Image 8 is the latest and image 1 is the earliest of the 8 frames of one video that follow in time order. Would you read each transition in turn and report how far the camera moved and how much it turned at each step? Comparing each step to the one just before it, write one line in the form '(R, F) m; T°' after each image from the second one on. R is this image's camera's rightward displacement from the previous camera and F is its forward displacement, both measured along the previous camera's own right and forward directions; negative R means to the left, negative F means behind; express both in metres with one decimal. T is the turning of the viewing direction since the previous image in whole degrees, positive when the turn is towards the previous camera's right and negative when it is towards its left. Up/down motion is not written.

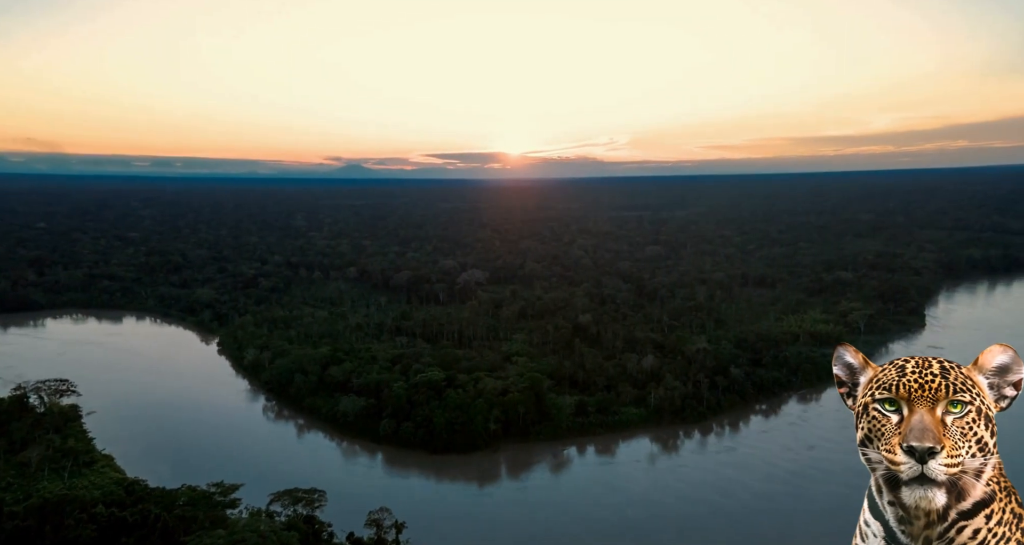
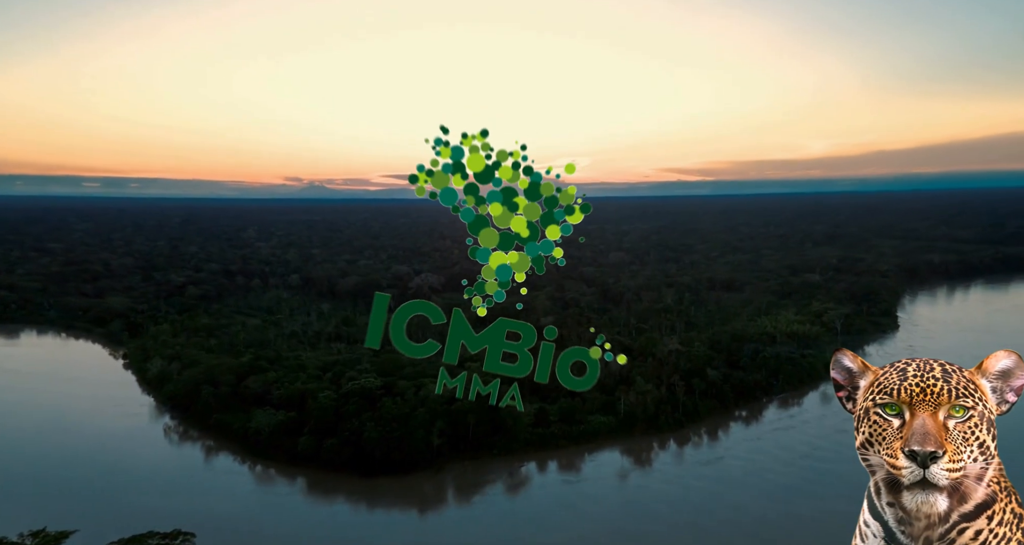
(+0.3, +2.0) m; +3°
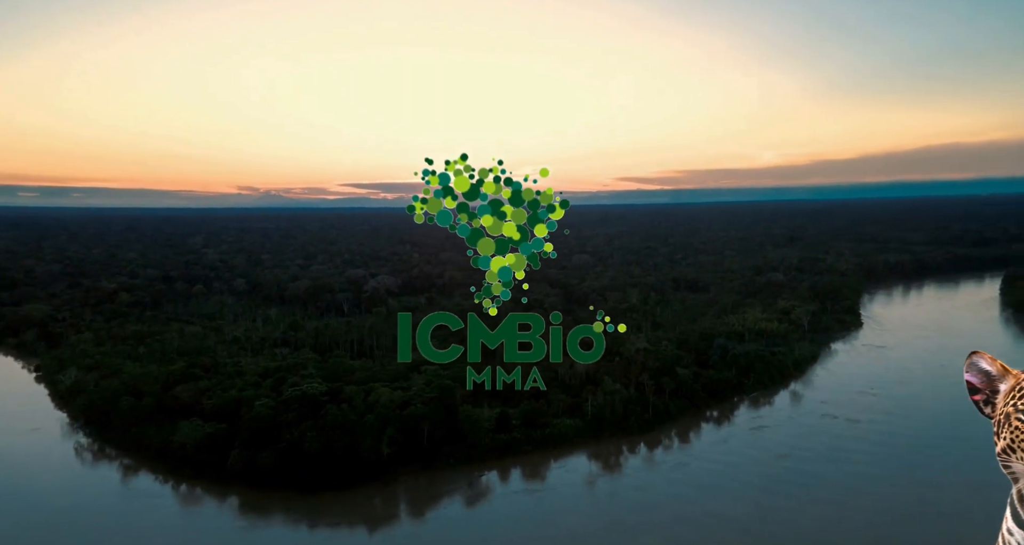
(+0.1, +1.1) m; +3°
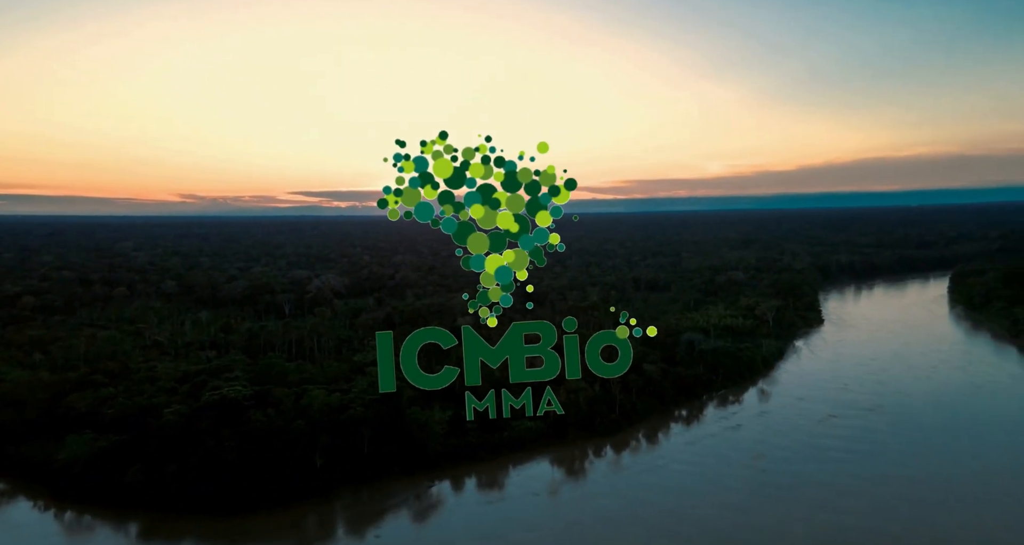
(+0.1, +1.4) m; +3°
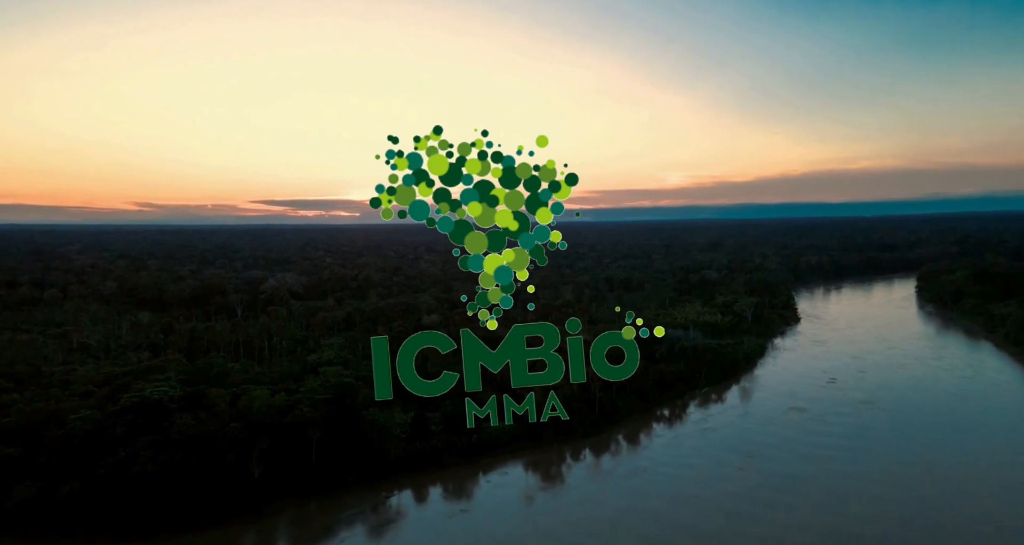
(0.0, +1.2) m; +2°
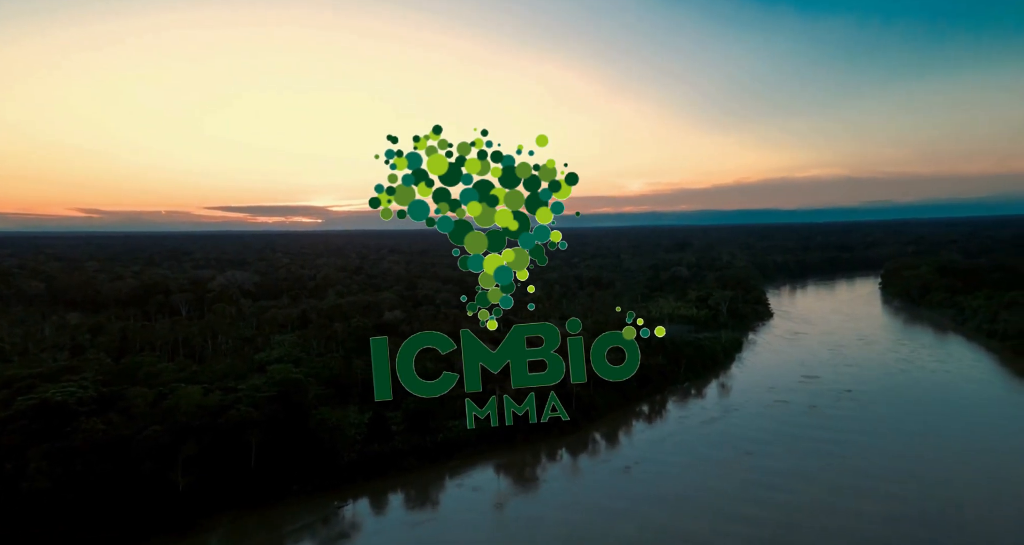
(0.0, +1.1) m; +3°
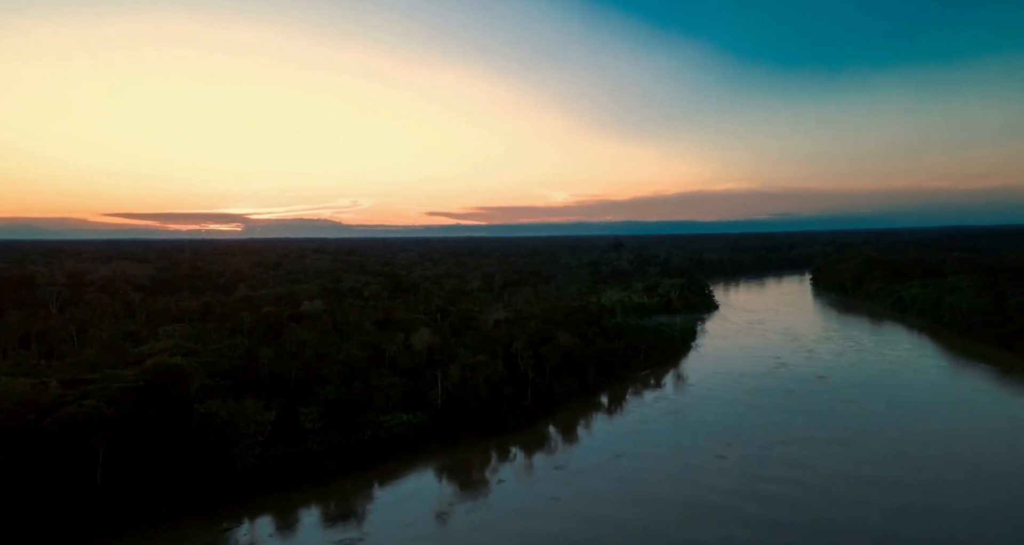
(-0.1, +1.9) m; +5°
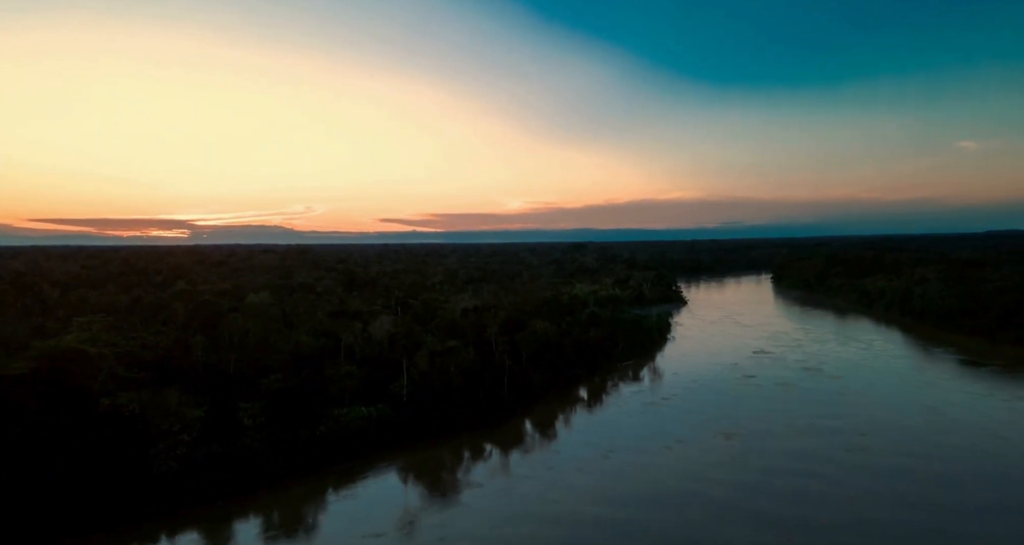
(-0.2, +1.2) m; +3°
